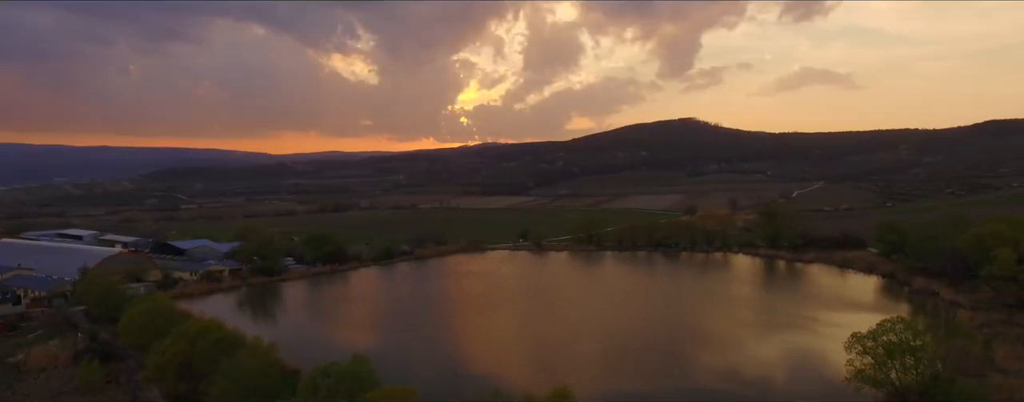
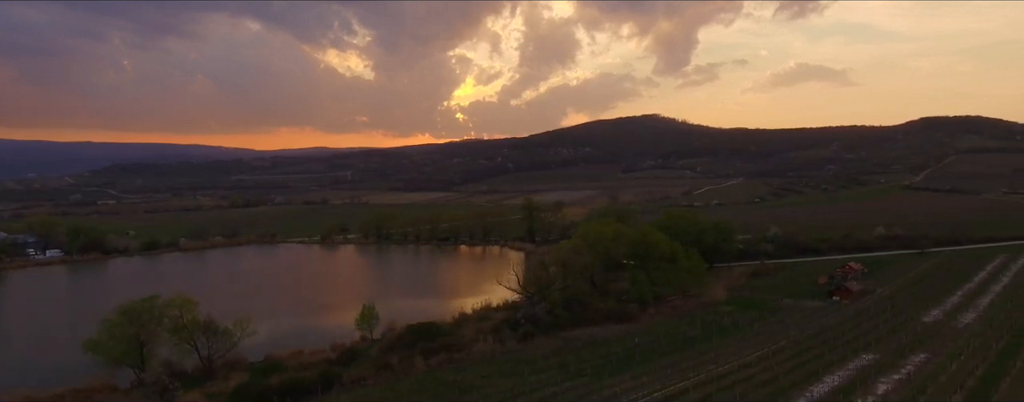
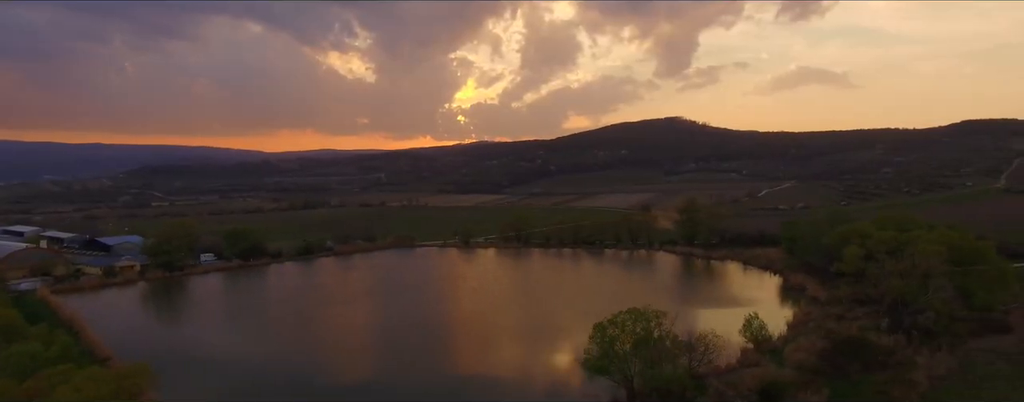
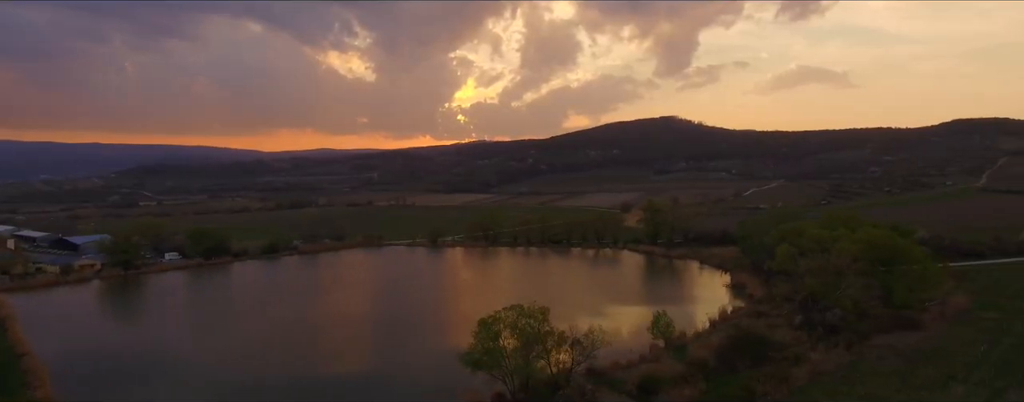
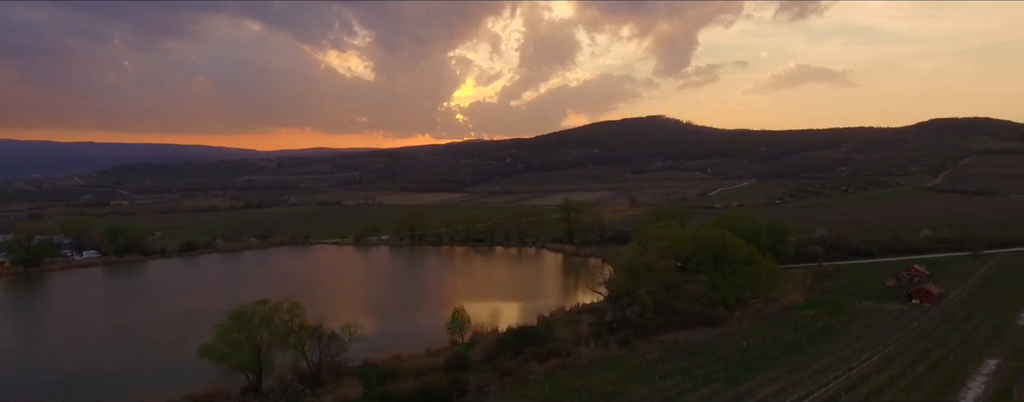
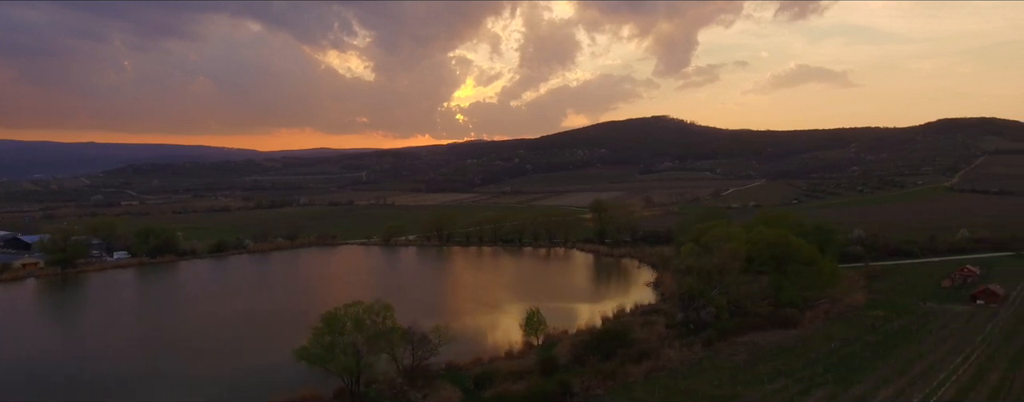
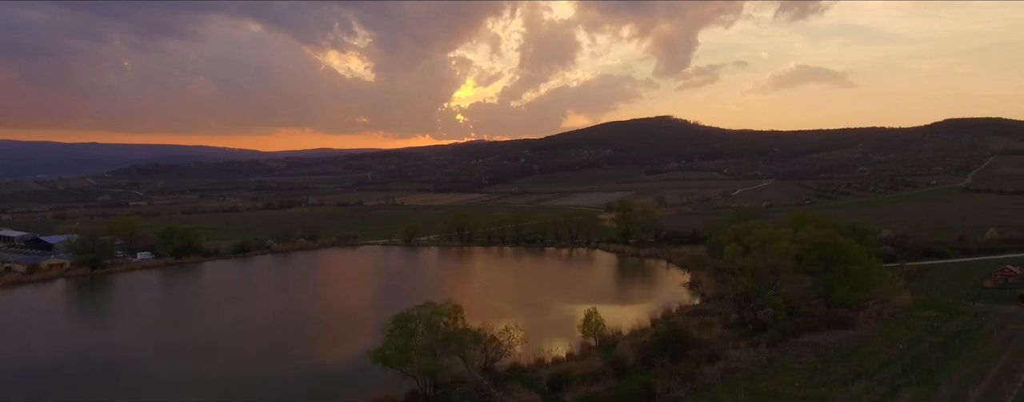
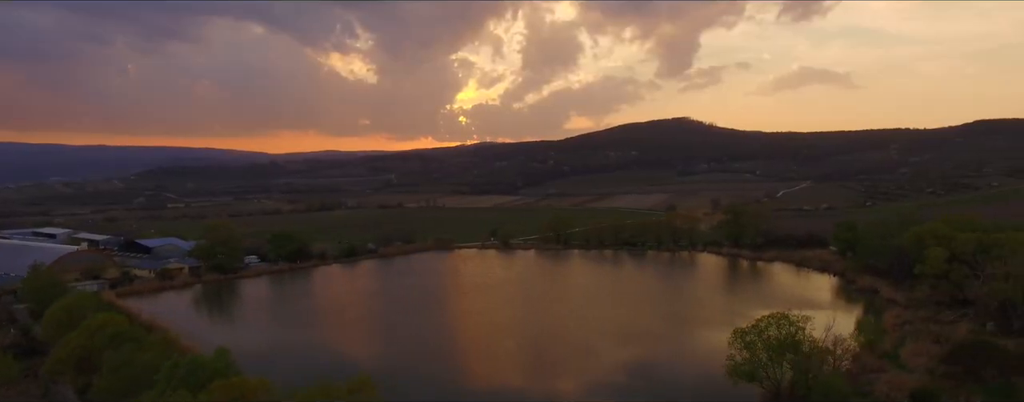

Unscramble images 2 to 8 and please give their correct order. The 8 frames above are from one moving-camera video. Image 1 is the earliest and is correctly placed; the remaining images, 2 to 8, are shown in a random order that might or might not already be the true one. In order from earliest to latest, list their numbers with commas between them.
8, 3, 4, 7, 6, 5, 2
